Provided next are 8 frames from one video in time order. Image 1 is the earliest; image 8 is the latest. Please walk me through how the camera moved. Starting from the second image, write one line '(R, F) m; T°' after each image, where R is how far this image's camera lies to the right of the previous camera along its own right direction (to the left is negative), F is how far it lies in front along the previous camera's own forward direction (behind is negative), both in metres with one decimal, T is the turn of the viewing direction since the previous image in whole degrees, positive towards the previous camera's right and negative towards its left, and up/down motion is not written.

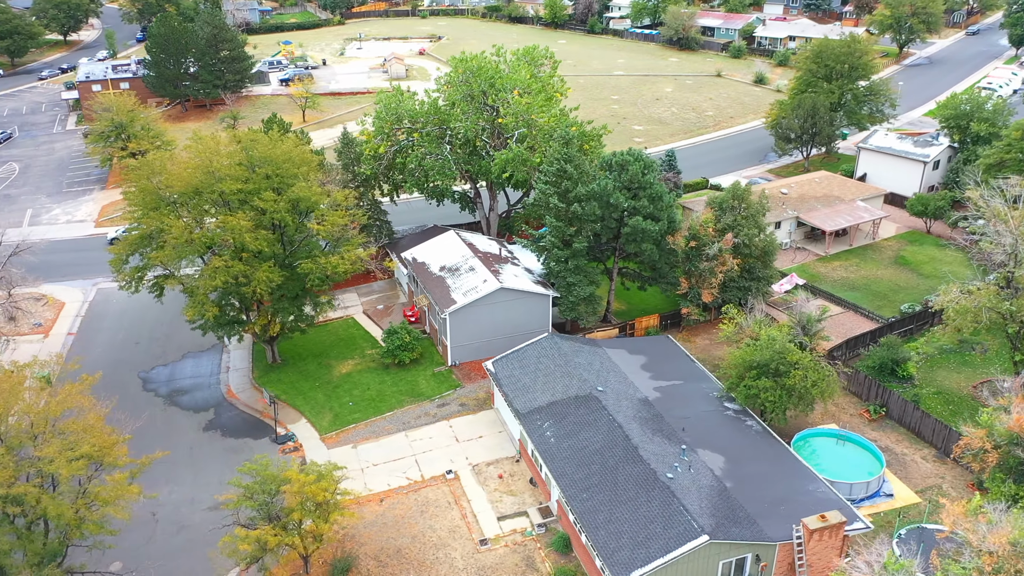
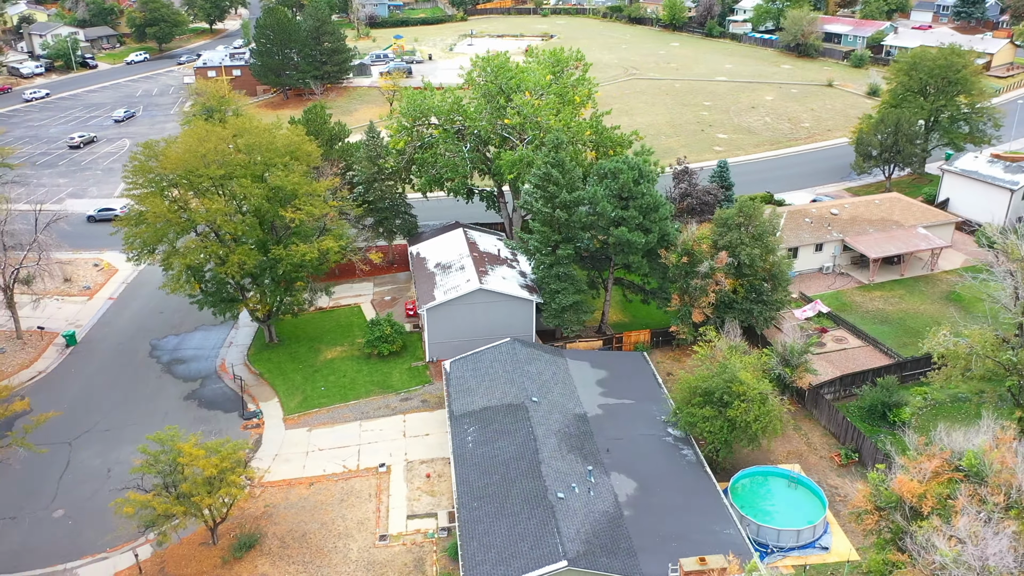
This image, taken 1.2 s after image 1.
(+6.6, +0.8) m; -10°
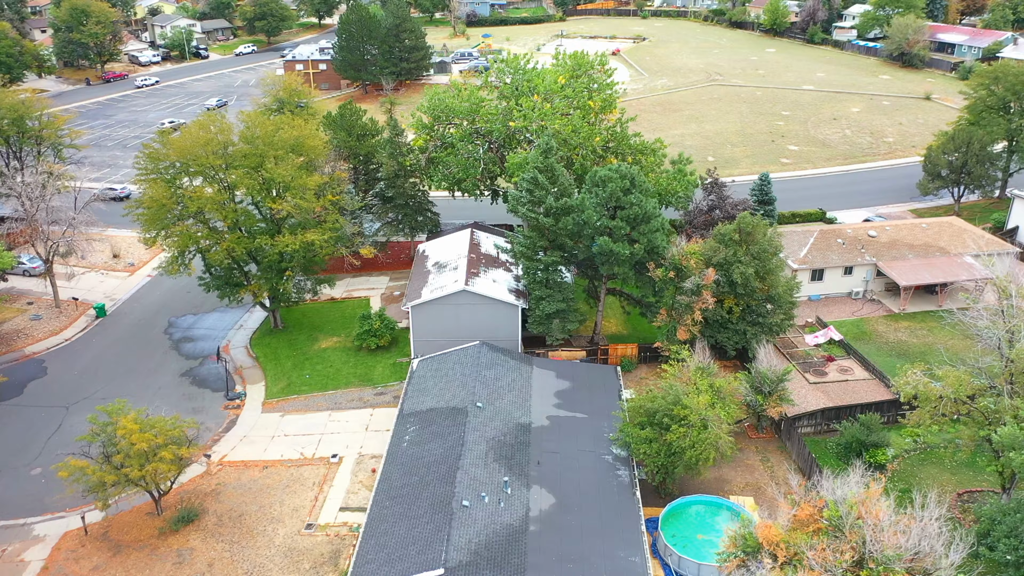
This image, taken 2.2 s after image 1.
(+5.4, +0.5) m; -8°
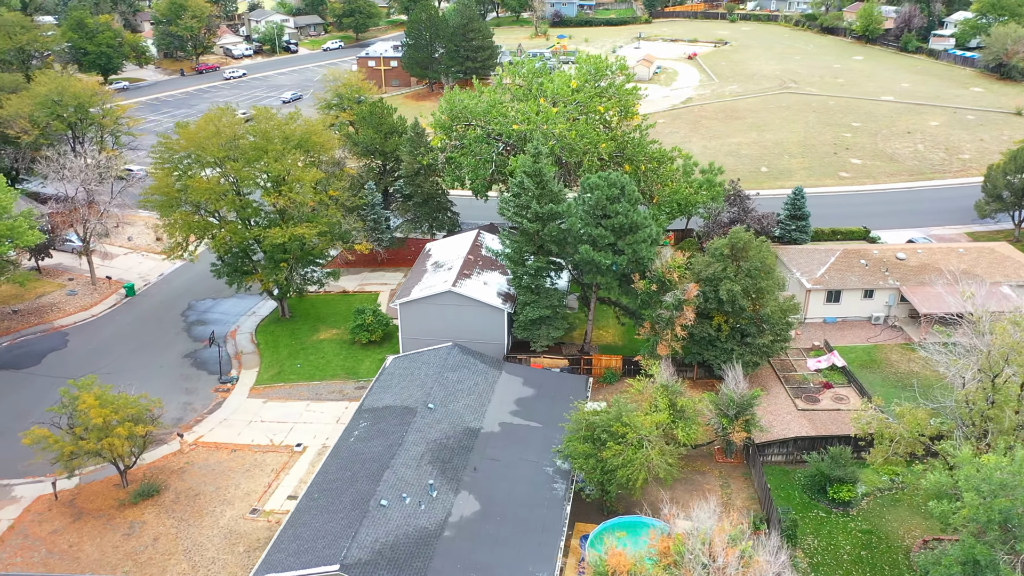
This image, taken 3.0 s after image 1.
(+4.7, +0.4) m; -7°
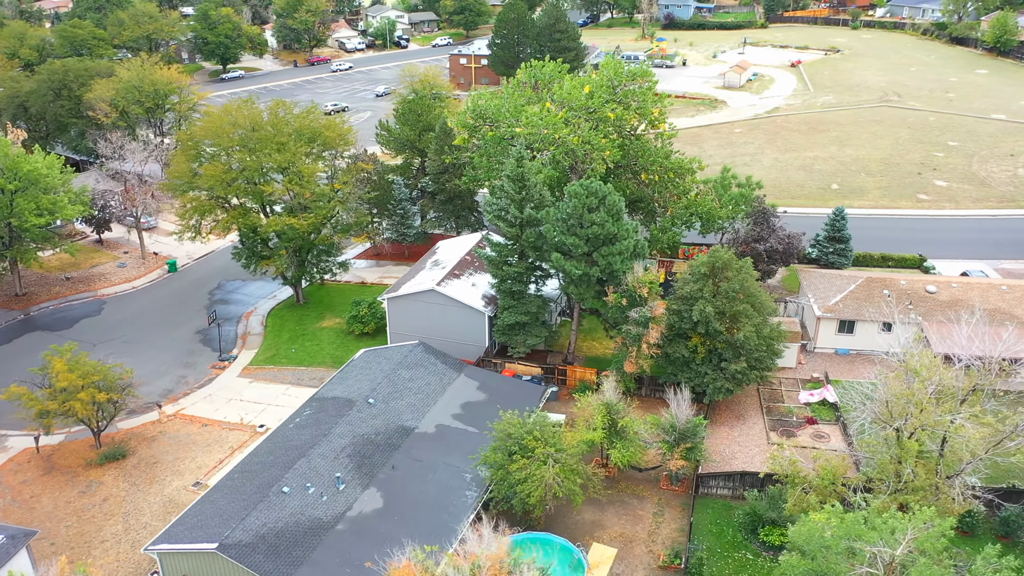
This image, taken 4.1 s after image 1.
(+6.1, +0.6) m; -9°
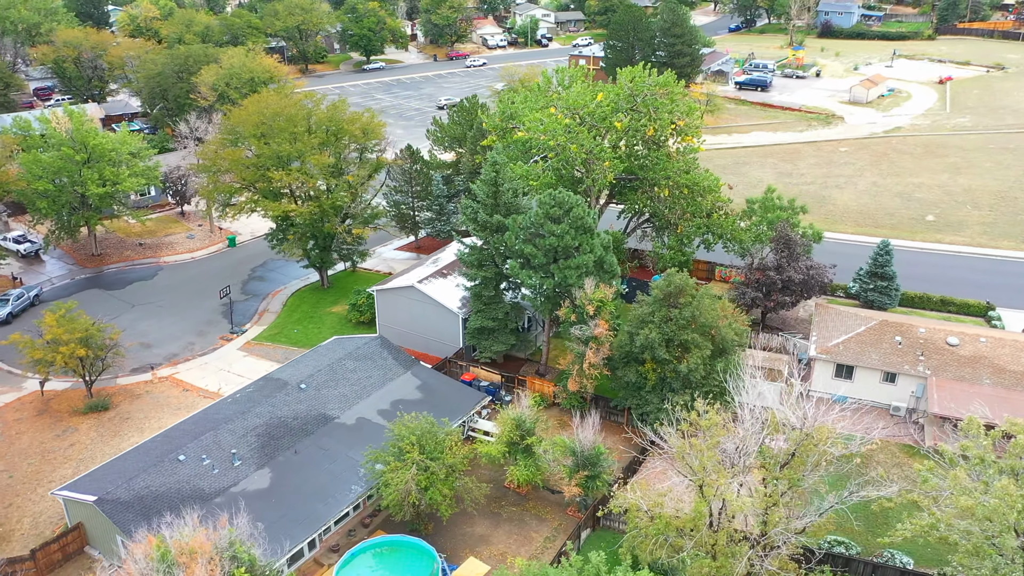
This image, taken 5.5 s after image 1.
(+8.0, +1.1) m; -12°
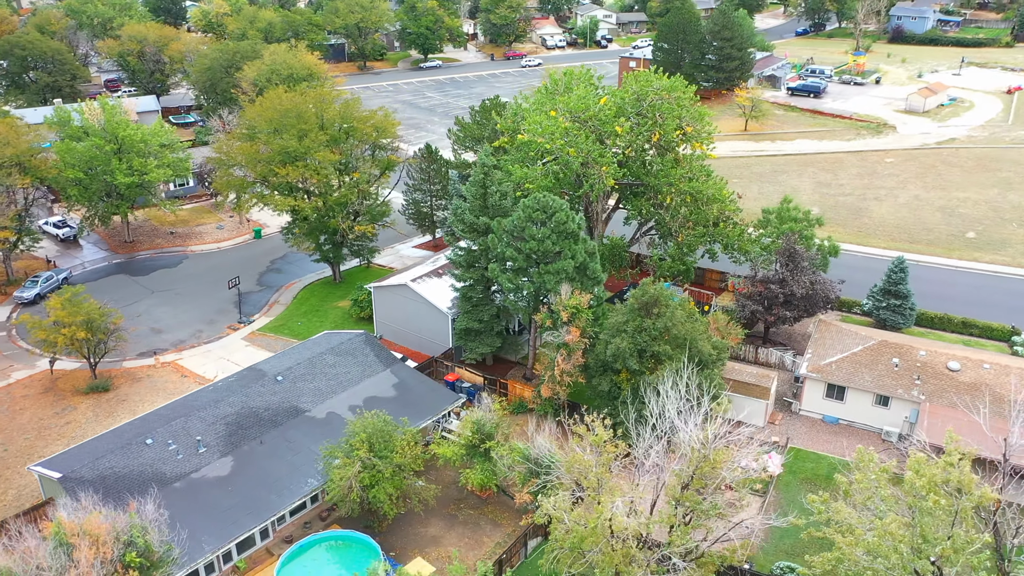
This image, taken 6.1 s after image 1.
(+3.4, +0.3) m; -5°
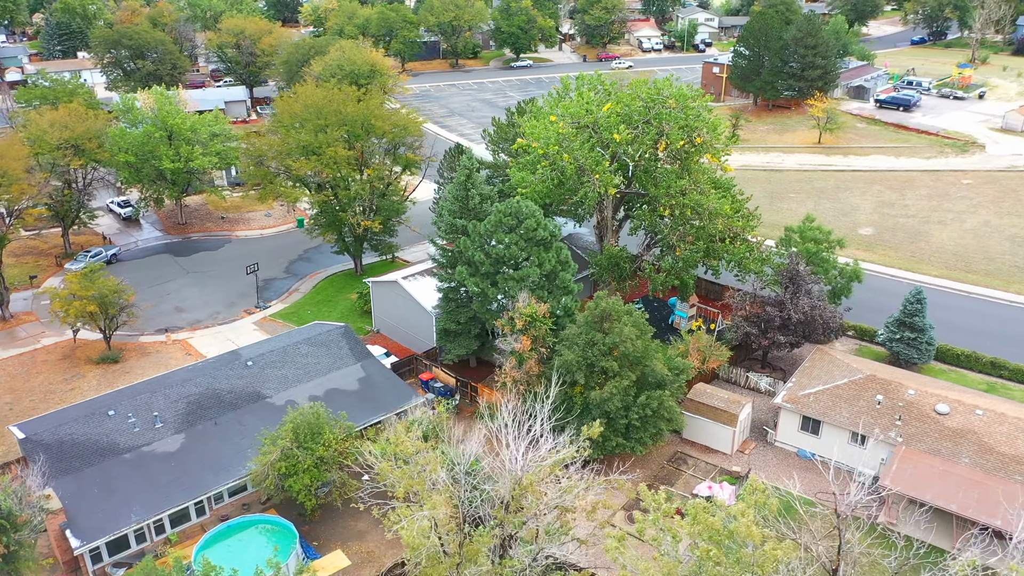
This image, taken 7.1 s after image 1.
(+5.4, +0.5) m; -8°
